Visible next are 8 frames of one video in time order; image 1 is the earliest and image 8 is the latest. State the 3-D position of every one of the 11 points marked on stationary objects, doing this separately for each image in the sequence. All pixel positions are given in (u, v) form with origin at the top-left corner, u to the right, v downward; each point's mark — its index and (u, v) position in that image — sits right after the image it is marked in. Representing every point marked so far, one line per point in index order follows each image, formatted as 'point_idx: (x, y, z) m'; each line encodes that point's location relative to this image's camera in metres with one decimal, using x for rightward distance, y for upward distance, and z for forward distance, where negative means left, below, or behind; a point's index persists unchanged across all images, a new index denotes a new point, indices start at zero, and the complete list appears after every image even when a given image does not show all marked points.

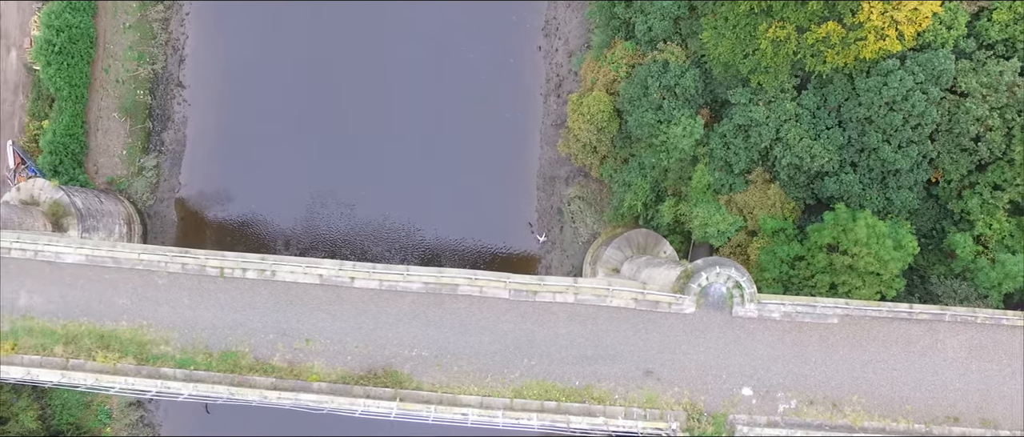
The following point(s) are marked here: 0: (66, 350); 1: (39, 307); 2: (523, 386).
0: (-8.9, -2.6, +15.8) m
1: (-9.6, -1.8, +16.0) m
2: (+0.2, -3.3, +15.7) m
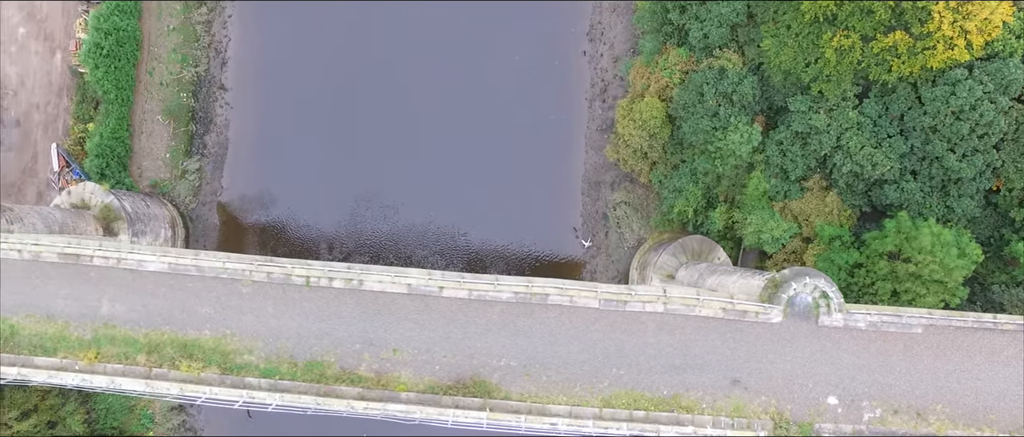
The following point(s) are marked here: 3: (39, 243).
0: (-7.2, -2.8, +15.7) m
1: (-7.8, -1.9, +15.9) m
2: (+2.0, -3.5, +15.7) m
3: (-9.4, -0.5, +15.9) m
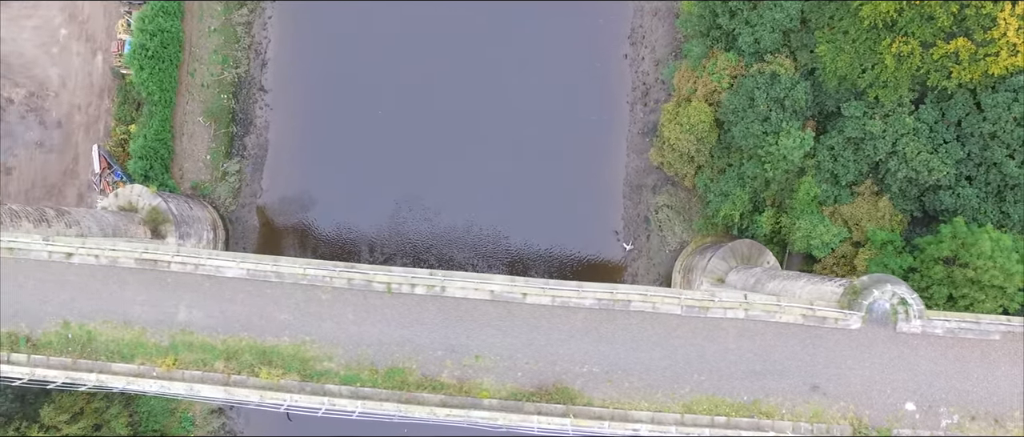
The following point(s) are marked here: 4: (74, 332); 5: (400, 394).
0: (-5.6, -2.9, +15.6) m
1: (-6.3, -2.1, +15.9) m
2: (+3.6, -3.6, +15.8) m
3: (-7.8, -0.6, +15.8) m
4: (-8.8, -2.3, +16.0) m
5: (-2.2, -3.4, +15.4) m
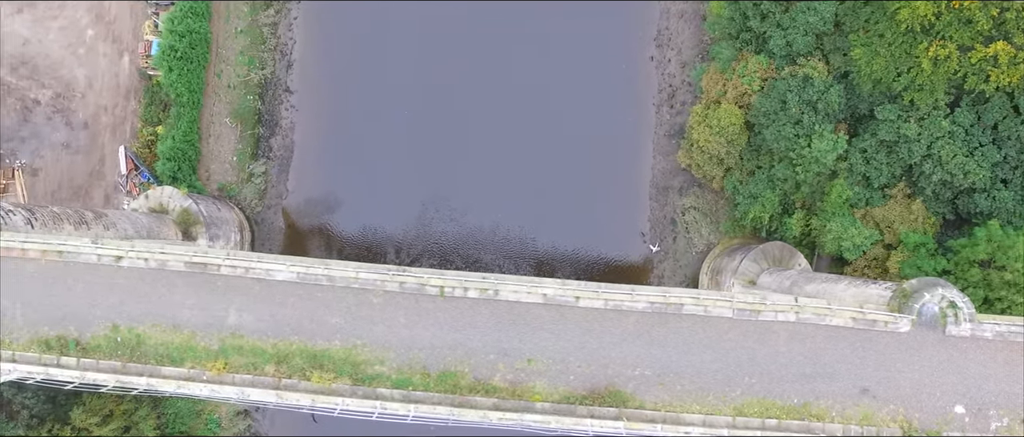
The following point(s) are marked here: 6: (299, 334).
0: (-4.6, -3.0, +15.6) m
1: (-5.2, -2.1, +15.9) m
2: (+4.6, -3.7, +15.8) m
3: (-6.8, -0.7, +15.8) m
4: (-7.8, -2.3, +16.0) m
5: (-1.1, -3.4, +15.4) m
6: (-4.2, -2.3, +15.8) m
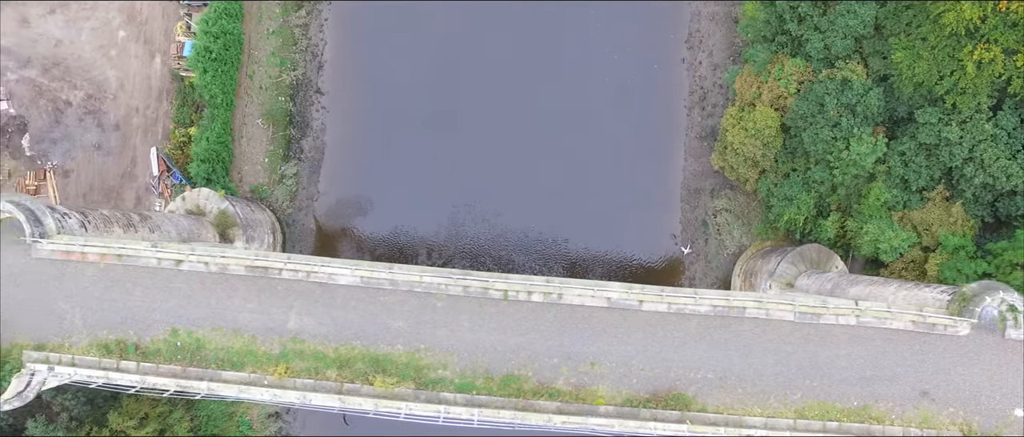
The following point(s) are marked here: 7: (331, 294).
0: (-3.3, -3.0, +15.6) m
1: (-4.0, -2.2, +15.8) m
2: (+5.8, -3.7, +15.9) m
3: (-5.6, -0.7, +15.7) m
4: (-6.6, -2.4, +15.9) m
5: (+0.1, -3.5, +15.4) m
6: (-3.0, -2.4, +15.7) m
7: (-3.6, -1.5, +15.9) m
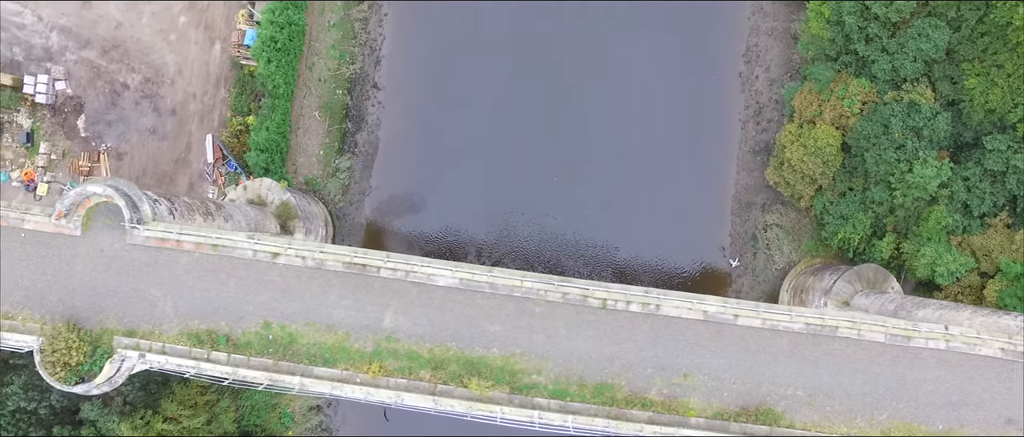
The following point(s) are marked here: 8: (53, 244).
0: (-1.5, -3.1, +15.6) m
1: (-2.1, -2.2, +15.8) m
2: (+7.6, -4.2, +16.0) m
3: (-3.7, -0.6, +15.7) m
4: (-4.7, -2.3, +15.8) m
5: (+1.9, -3.7, +15.4) m
6: (-1.1, -2.4, +15.7) m
7: (-1.7, -1.5, +15.9) m
8: (-9.2, -0.5, +16.1) m
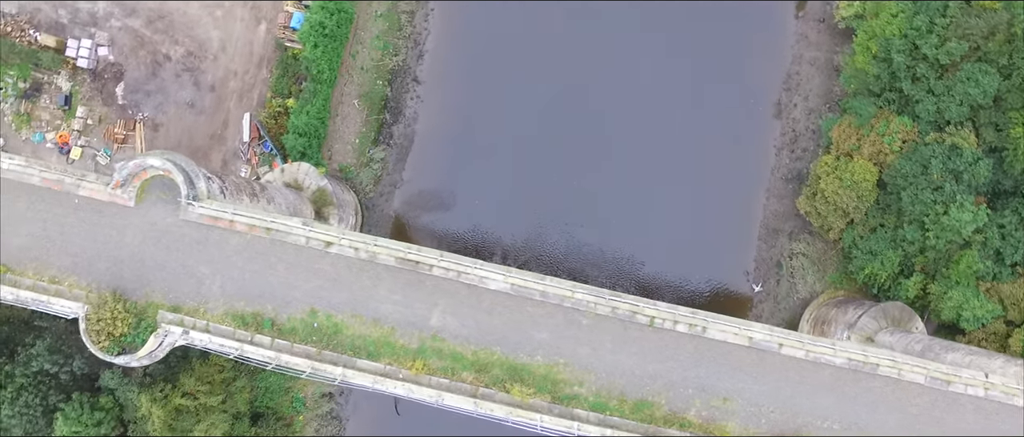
0: (-0.7, -3.1, +15.6) m
1: (-1.2, -2.2, +15.8) m
2: (+8.3, -5.0, +16.0) m
3: (-2.6, -0.5, +15.7) m
4: (-3.8, -2.0, +15.8) m
5: (+2.7, -4.0, +15.5) m
6: (-0.2, -2.5, +15.7) m
7: (-0.7, -1.5, +15.9) m
8: (-8.2, +0.1, +16.0) m
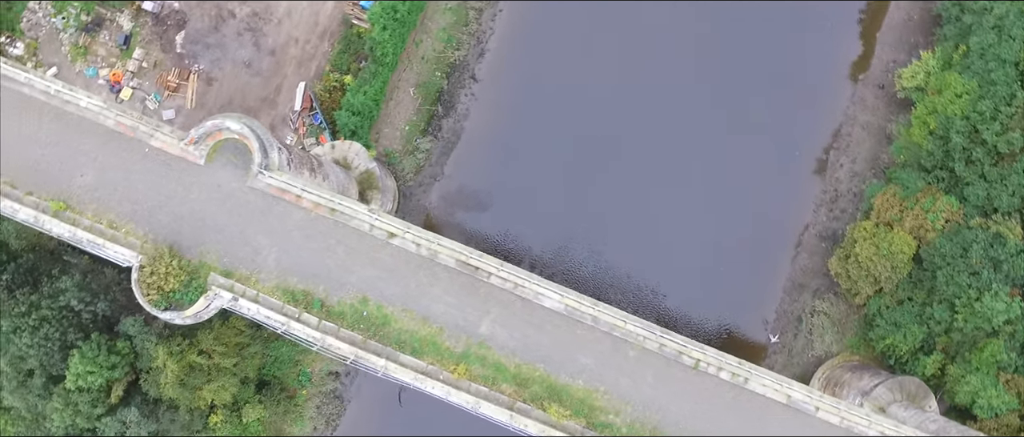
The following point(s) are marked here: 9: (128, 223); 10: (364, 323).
0: (+0.1, -3.4, +15.6) m
1: (-0.3, -2.4, +15.8) m
2: (+8.6, -6.8, +16.1) m
3: (-1.4, -0.5, +15.7) m
4: (-2.8, -1.8, +15.8) m
5: (+3.2, -4.9, +15.5) m
6: (+0.6, -2.8, +15.8) m
7: (+0.3, -1.8, +15.9) m
8: (-6.8, +1.0, +15.9) m
9: (-7.6, -0.1, +15.9) m
10: (-2.9, -2.1, +15.7) m
